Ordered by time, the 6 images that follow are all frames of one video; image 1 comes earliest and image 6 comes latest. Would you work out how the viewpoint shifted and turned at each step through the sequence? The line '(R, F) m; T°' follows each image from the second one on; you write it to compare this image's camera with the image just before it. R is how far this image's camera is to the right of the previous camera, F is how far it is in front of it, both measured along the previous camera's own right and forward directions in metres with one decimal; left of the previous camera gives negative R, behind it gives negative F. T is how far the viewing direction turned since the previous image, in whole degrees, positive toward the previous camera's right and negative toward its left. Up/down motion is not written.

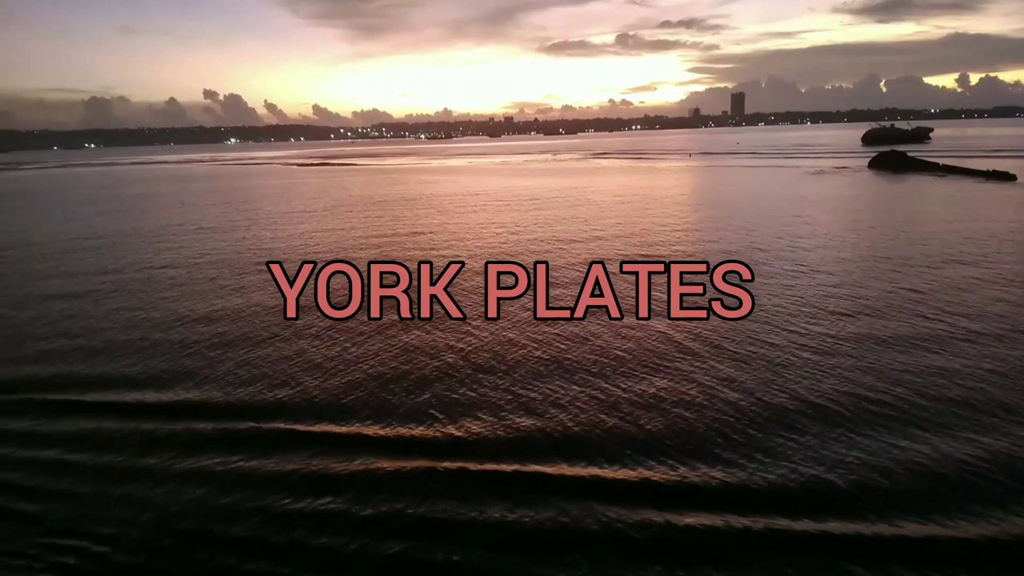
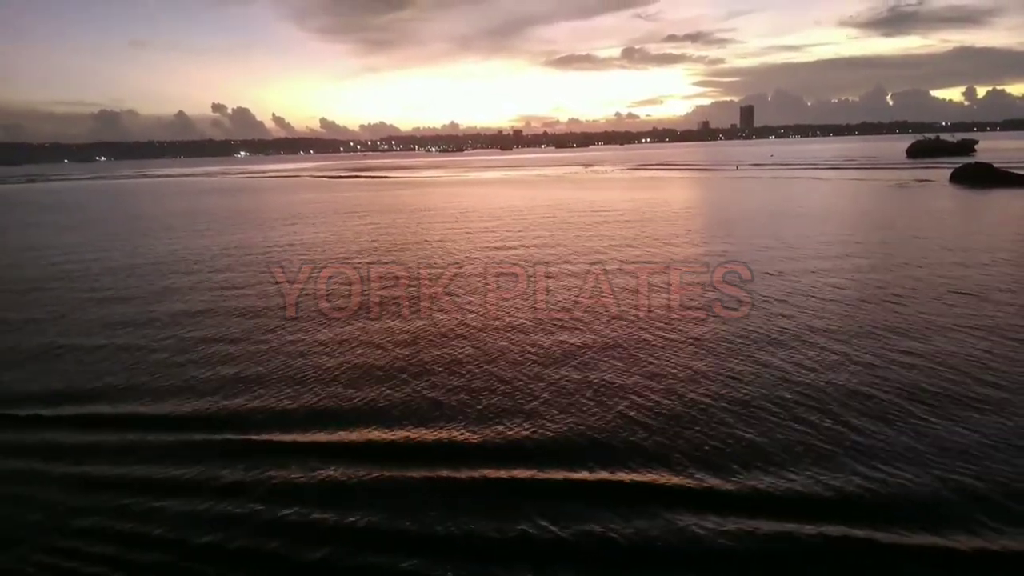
(-2.5, +0.2) m; 0°
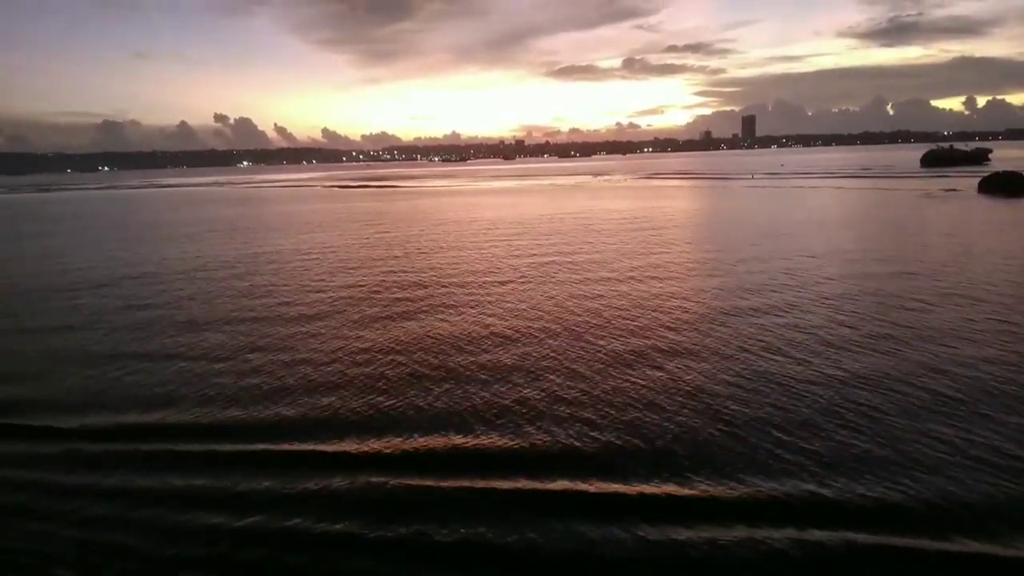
(-0.9, 0.0) m; 0°
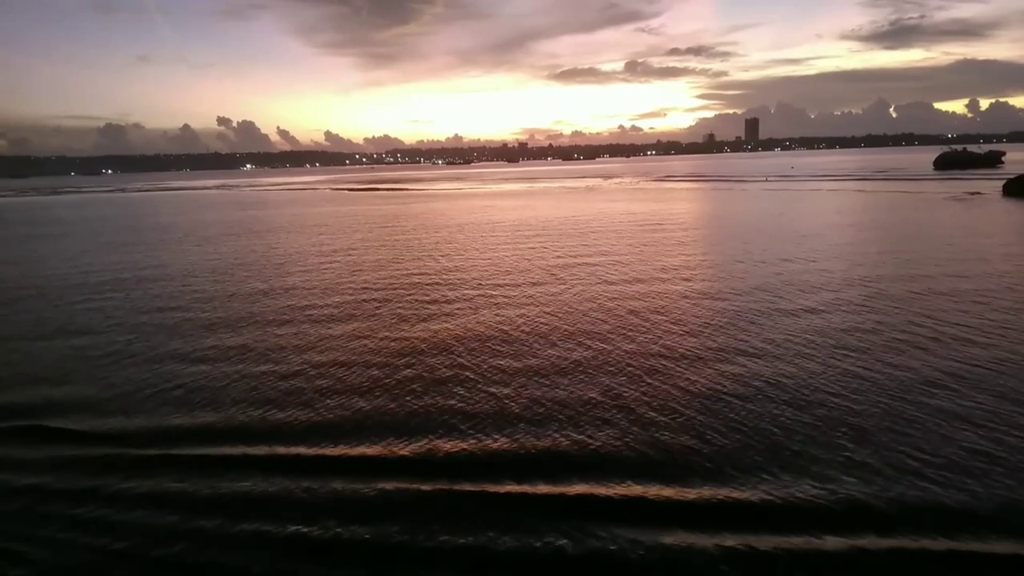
(-0.8, 0.0) m; 0°
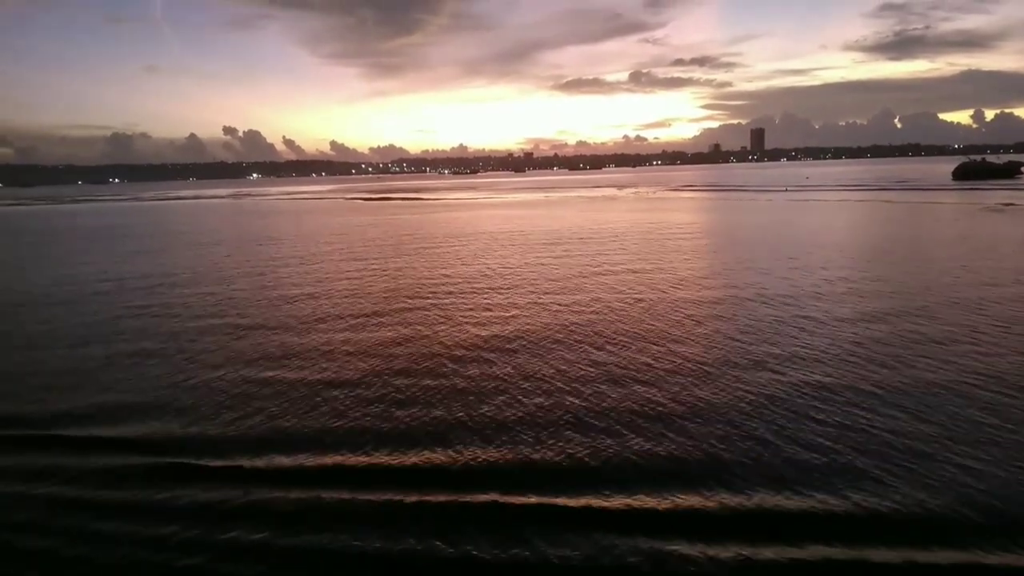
(-1.1, -0.1) m; 0°
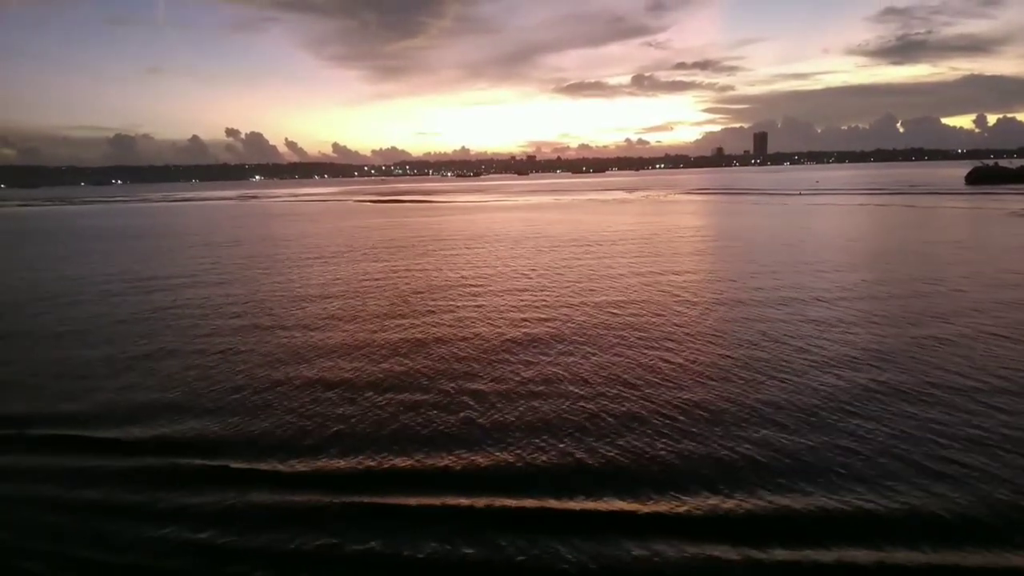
(-0.8, -0.1) m; 0°
